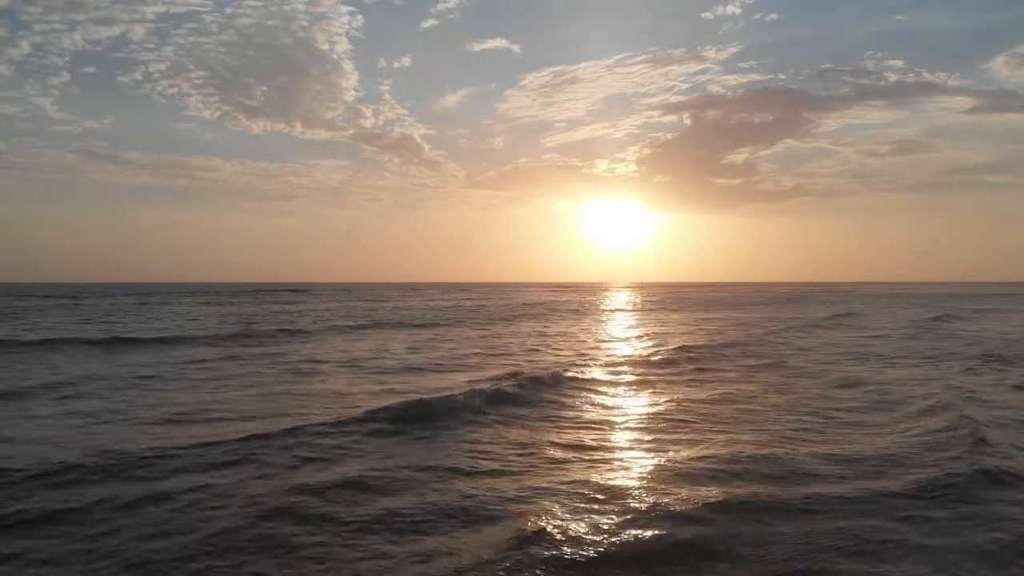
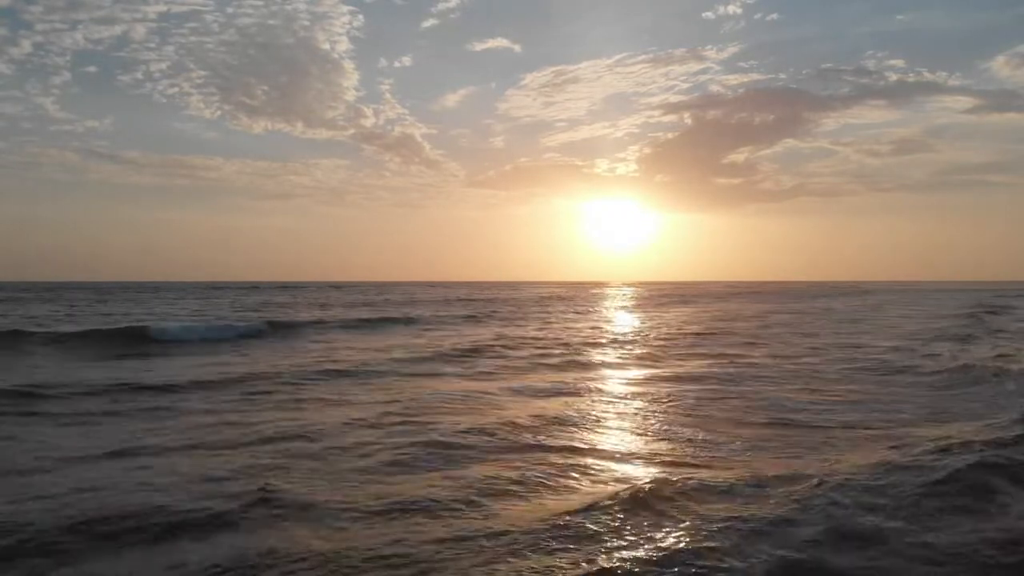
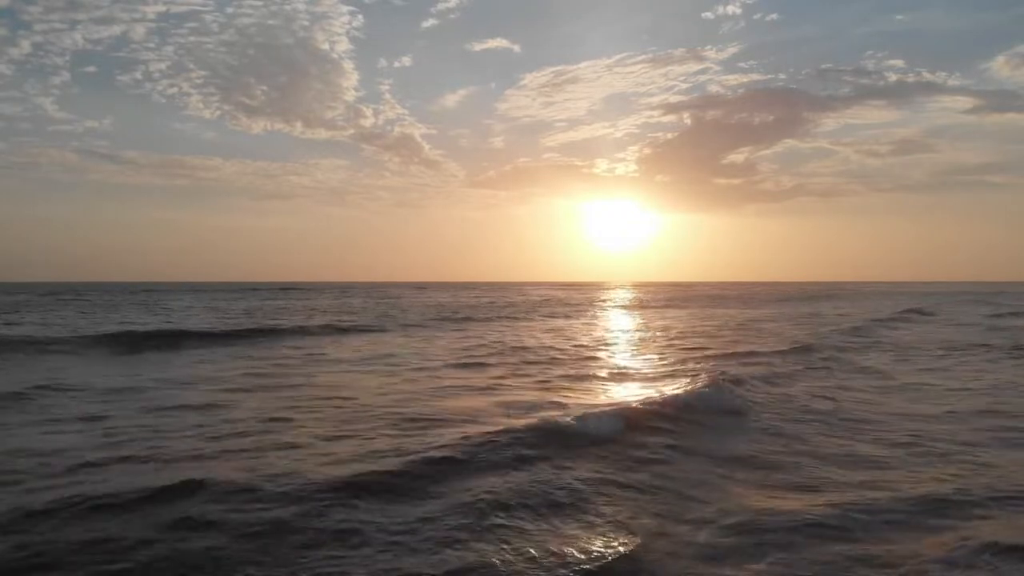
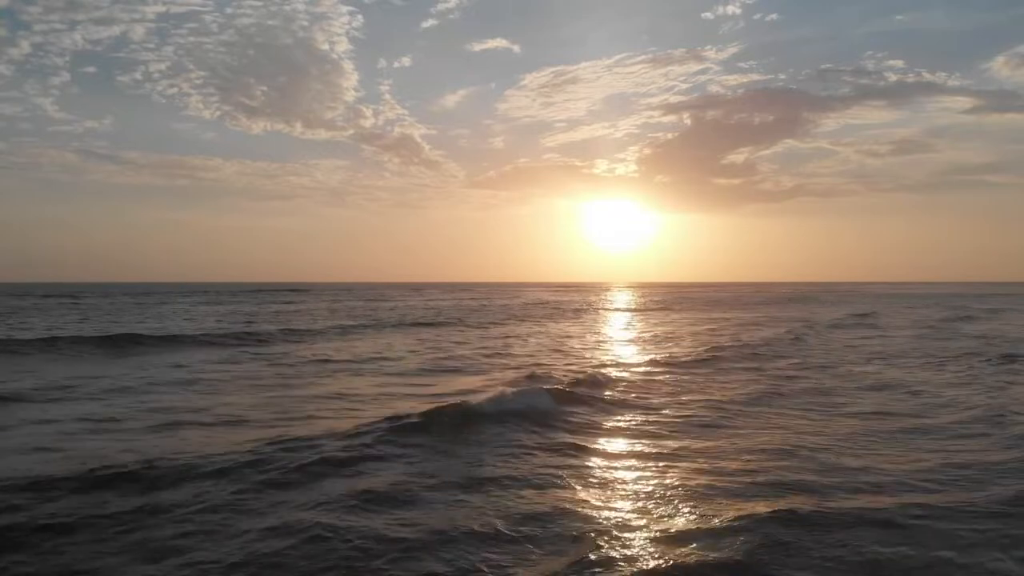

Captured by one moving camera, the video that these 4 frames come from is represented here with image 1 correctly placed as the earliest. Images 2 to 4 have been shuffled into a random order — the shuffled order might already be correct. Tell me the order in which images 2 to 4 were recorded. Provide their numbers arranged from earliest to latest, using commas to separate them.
4, 3, 2
